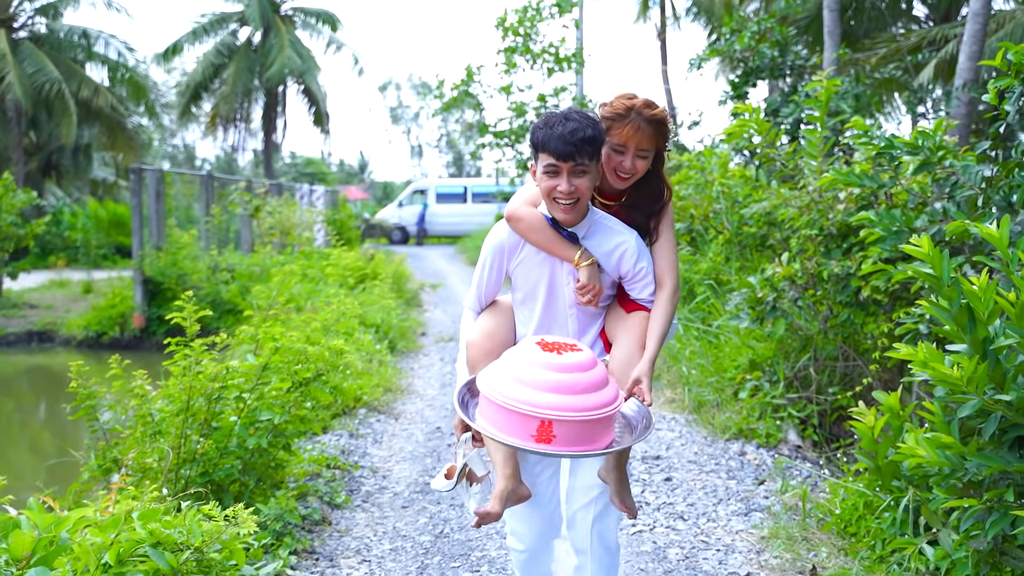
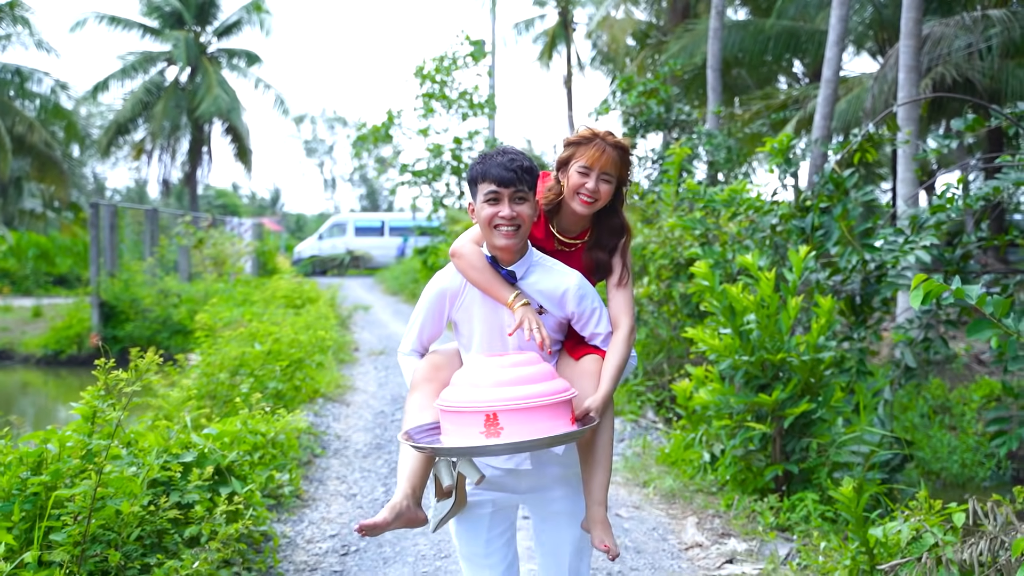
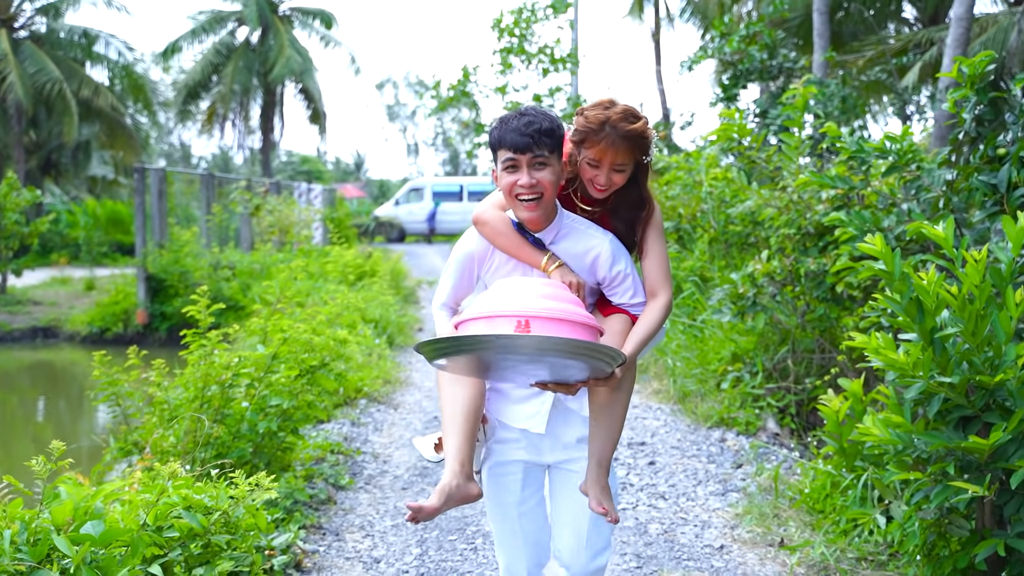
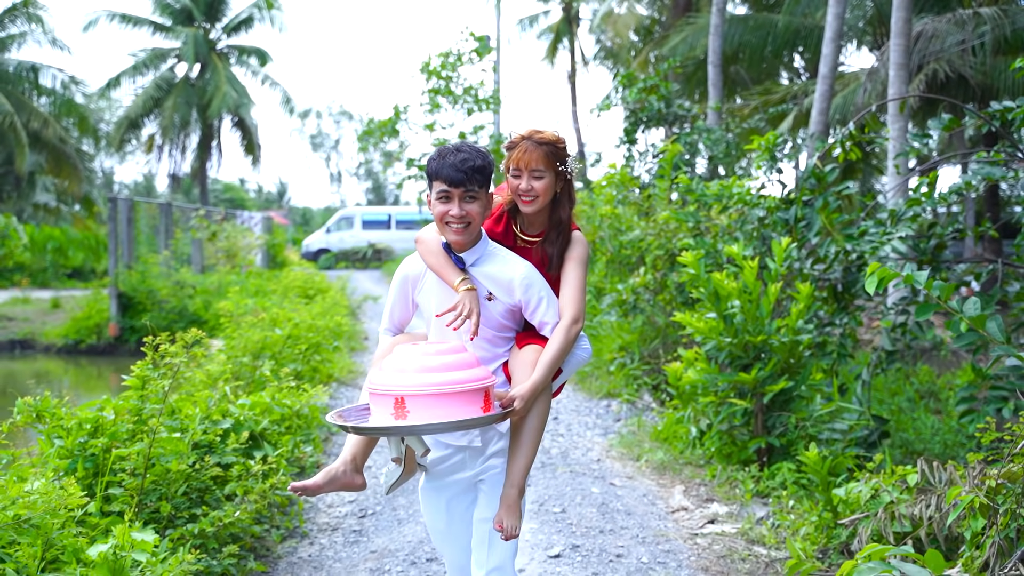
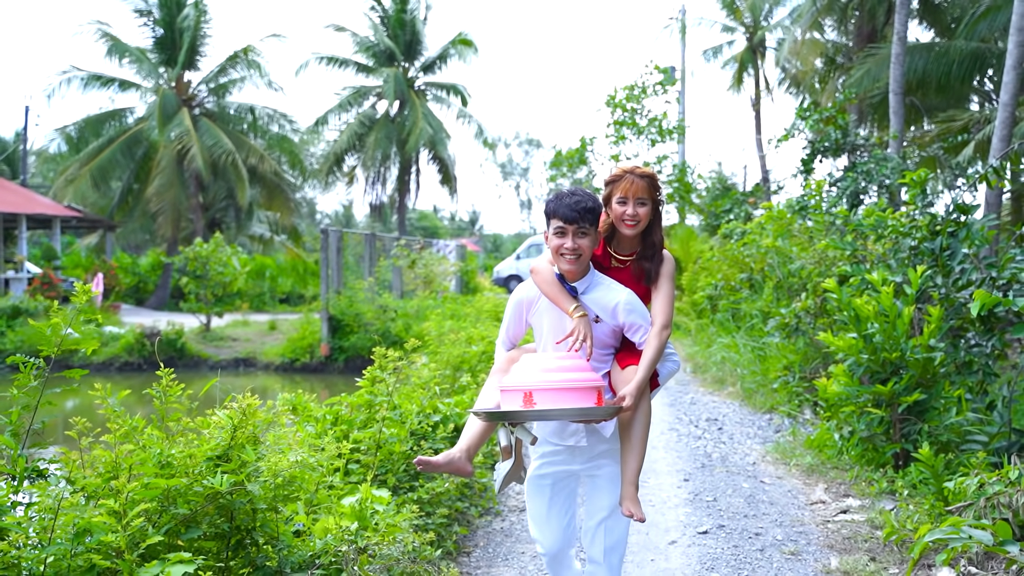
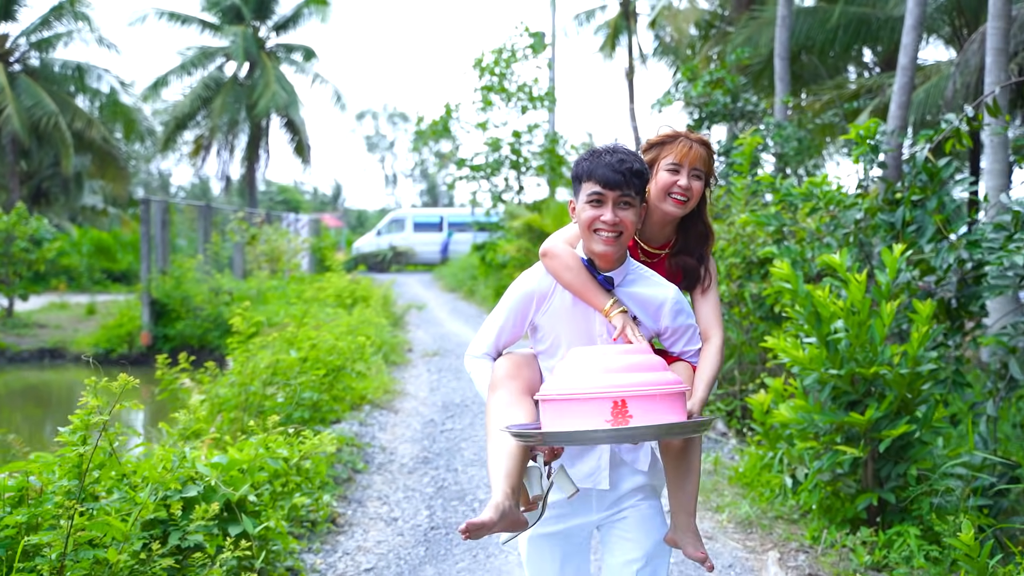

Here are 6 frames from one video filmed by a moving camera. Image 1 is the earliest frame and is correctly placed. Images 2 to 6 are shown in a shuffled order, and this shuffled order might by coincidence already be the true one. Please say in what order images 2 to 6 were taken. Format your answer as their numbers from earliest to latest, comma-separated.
3, 6, 2, 4, 5
